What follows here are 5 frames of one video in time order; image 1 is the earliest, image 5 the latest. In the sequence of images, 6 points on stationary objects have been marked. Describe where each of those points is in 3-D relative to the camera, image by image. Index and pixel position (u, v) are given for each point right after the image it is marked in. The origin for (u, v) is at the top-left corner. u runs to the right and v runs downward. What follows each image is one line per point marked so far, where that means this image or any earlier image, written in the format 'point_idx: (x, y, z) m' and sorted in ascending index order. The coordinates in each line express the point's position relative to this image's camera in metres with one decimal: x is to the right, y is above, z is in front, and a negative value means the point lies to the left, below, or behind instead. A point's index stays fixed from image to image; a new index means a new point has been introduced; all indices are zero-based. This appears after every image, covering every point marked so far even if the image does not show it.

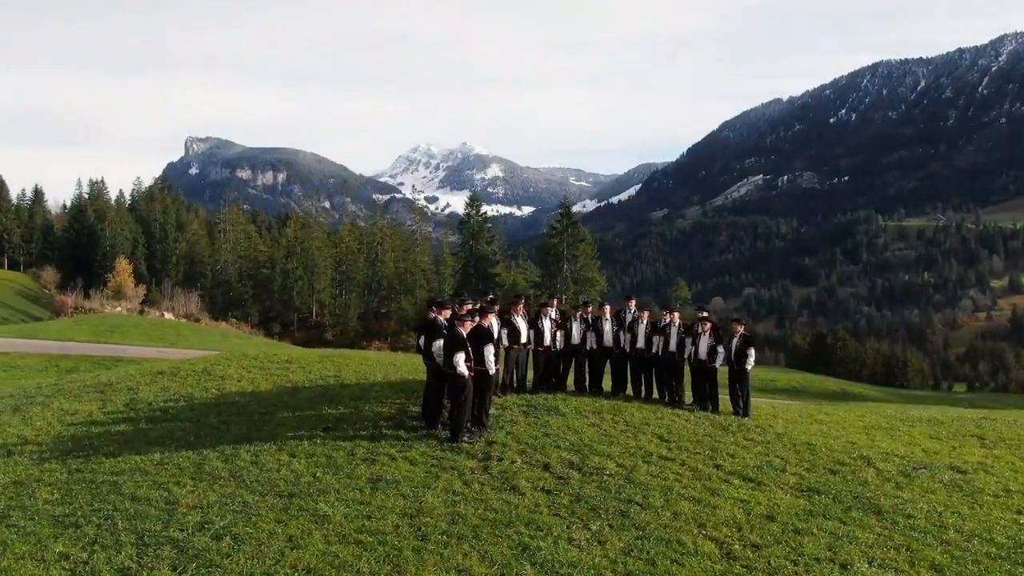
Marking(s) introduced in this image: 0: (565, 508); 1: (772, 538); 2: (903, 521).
0: (+1.4, -5.8, +18.6) m
1: (+6.3, -6.0, +17.0) m
2: (+10.5, -6.3, +19.0) m
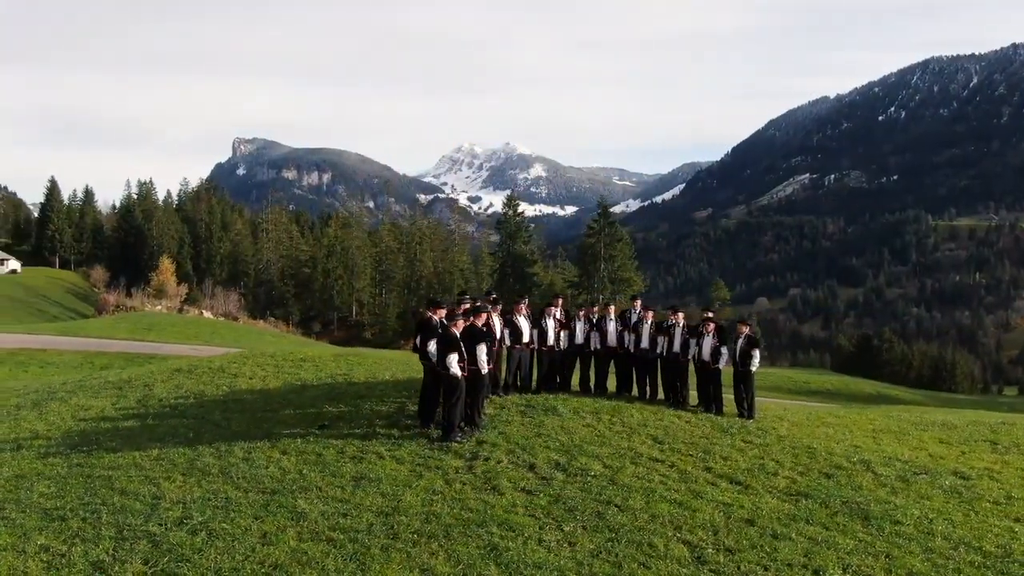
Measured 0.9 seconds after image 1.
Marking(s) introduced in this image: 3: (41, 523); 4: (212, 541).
0: (+0.8, -5.8, +18.5) m
1: (+5.6, -6.1, +16.7) m
2: (+9.9, -6.3, +18.5) m
3: (-12.2, -6.1, +18.3) m
4: (-7.0, -5.9, +16.3) m
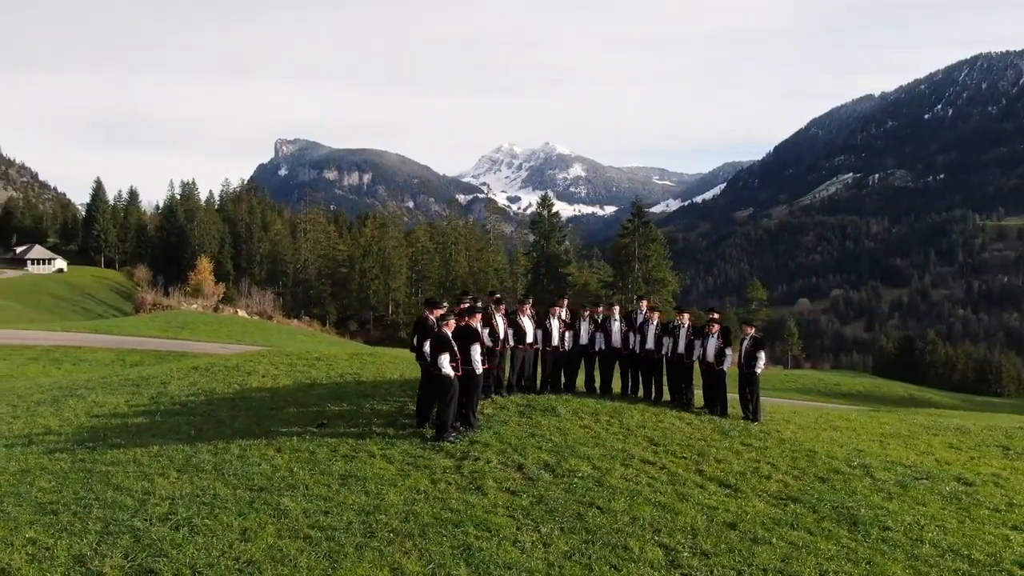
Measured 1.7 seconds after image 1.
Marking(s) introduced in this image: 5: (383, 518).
0: (+0.3, -5.8, +18.5) m
1: (+5.0, -6.1, +16.5) m
2: (+9.4, -6.3, +18.2) m
3: (-12.7, -6.1, +18.8) m
4: (-7.5, -5.9, +16.6) m
5: (-3.2, -5.8, +17.6) m
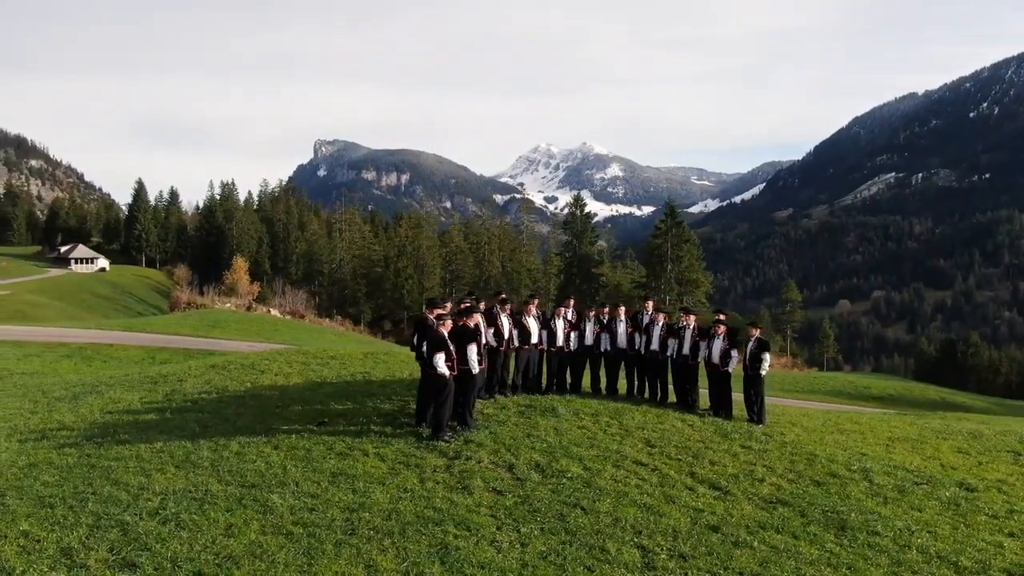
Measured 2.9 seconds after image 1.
0: (-0.2, -5.8, +18.6) m
1: (+4.5, -6.1, +16.5) m
2: (+9.0, -6.4, +17.9) m
3: (-13.2, -6.1, +19.3) m
4: (-8.0, -5.9, +17.0) m
5: (-3.7, -5.8, +17.8) m
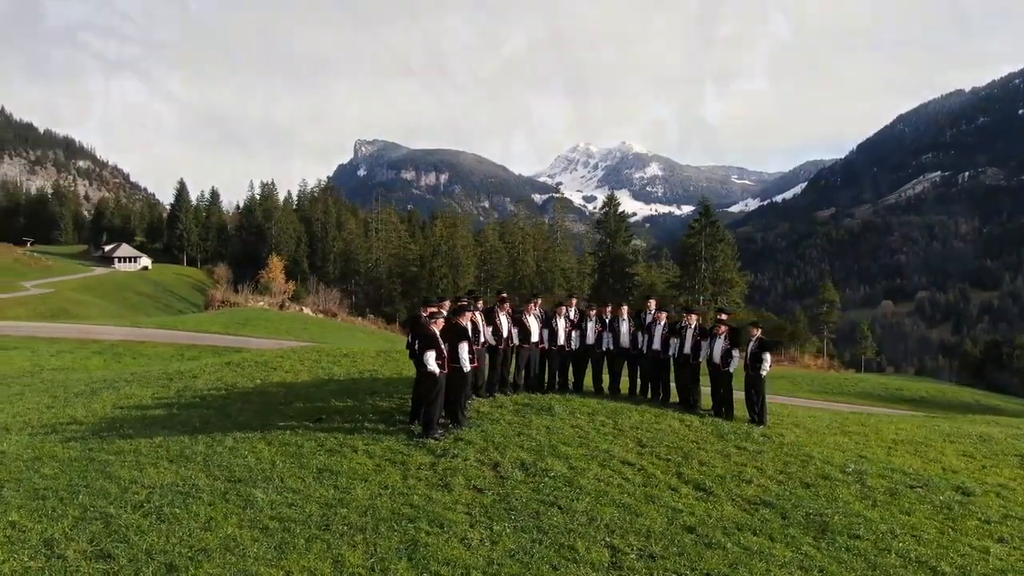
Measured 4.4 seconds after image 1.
0: (-0.8, -5.8, +18.6) m
1: (+3.8, -6.1, +16.4) m
2: (+8.3, -6.4, +17.7) m
3: (-13.7, -6.0, +19.8) m
4: (-8.7, -5.8, +17.3) m
5: (-4.3, -5.7, +18.0) m
